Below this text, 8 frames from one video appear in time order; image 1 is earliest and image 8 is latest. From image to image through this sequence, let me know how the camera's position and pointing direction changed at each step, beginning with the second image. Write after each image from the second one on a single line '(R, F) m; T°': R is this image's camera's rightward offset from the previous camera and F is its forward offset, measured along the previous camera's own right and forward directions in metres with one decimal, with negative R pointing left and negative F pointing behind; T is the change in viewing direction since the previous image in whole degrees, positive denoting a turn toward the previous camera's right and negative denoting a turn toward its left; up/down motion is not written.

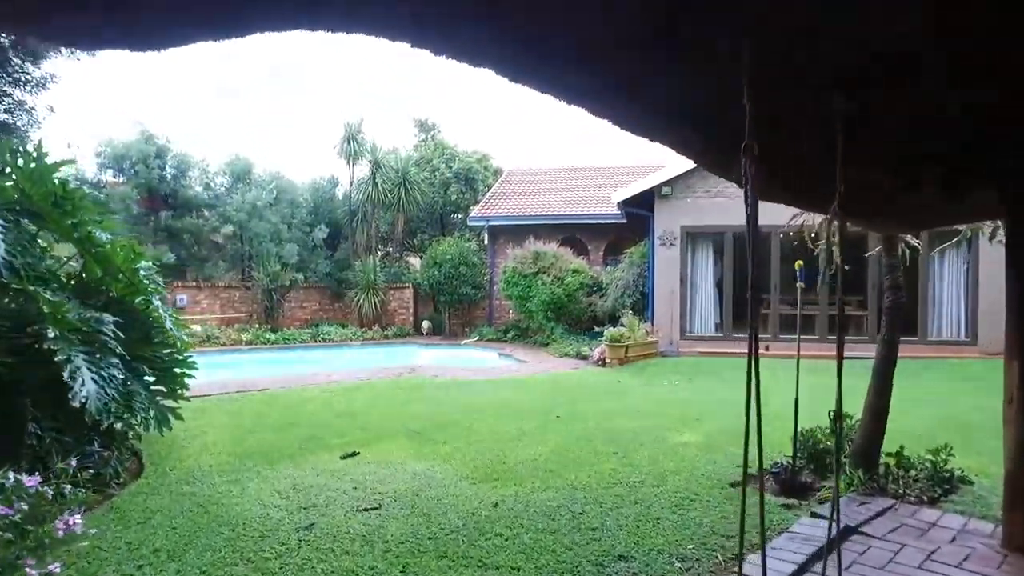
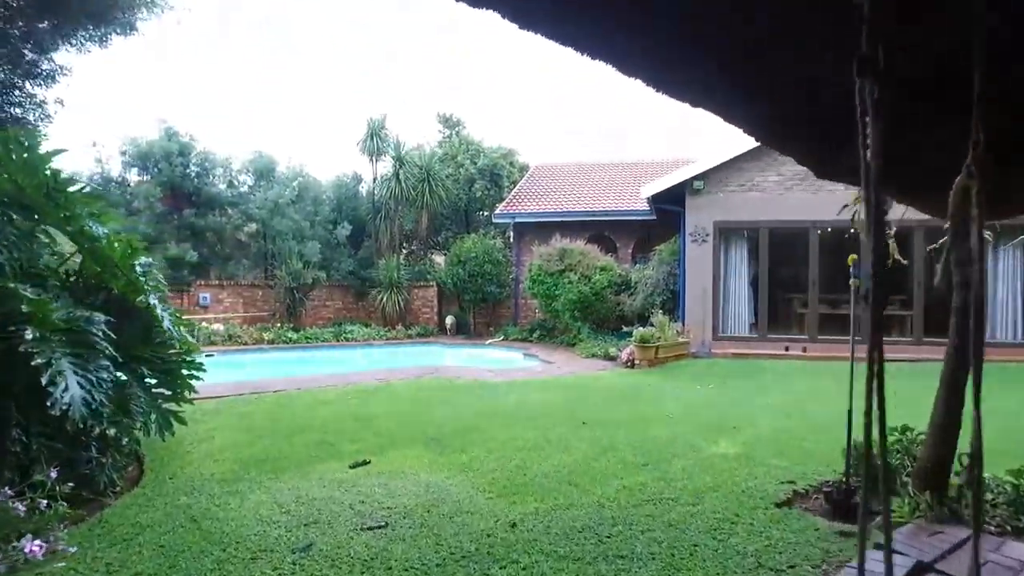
(0.0, +0.4) m; -2°
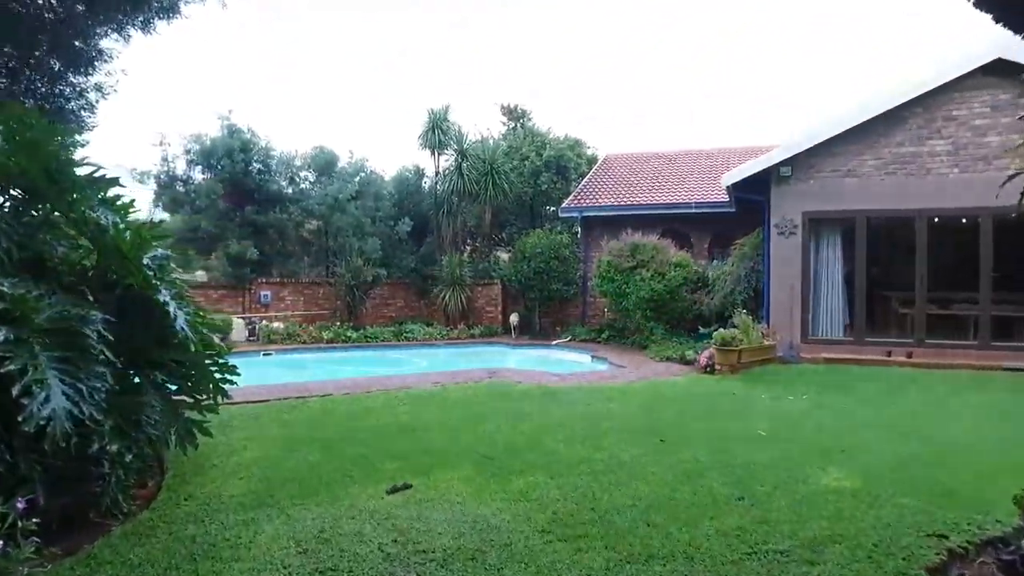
(0.0, +0.9) m; -5°
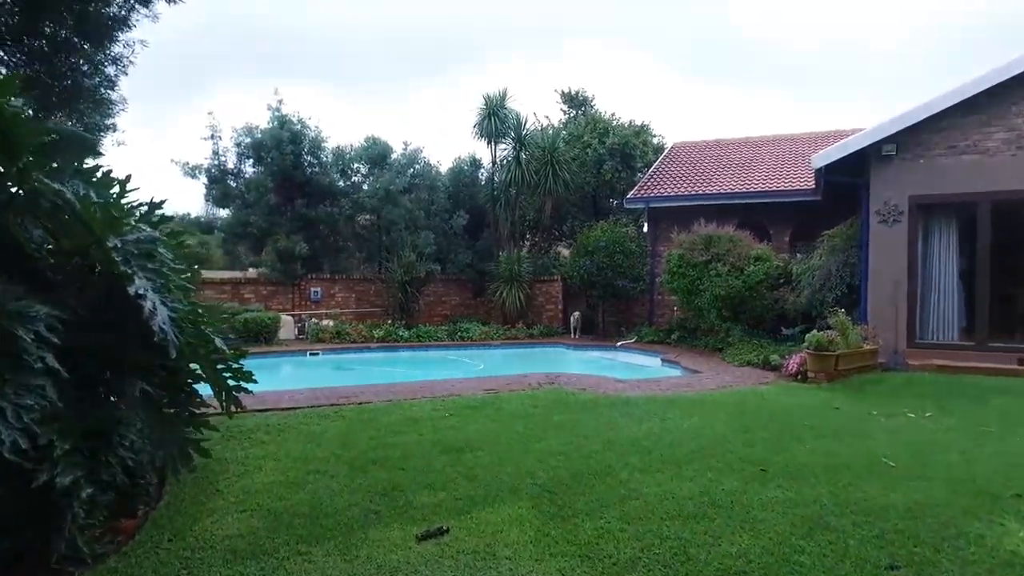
(0.0, +1.1) m; -5°
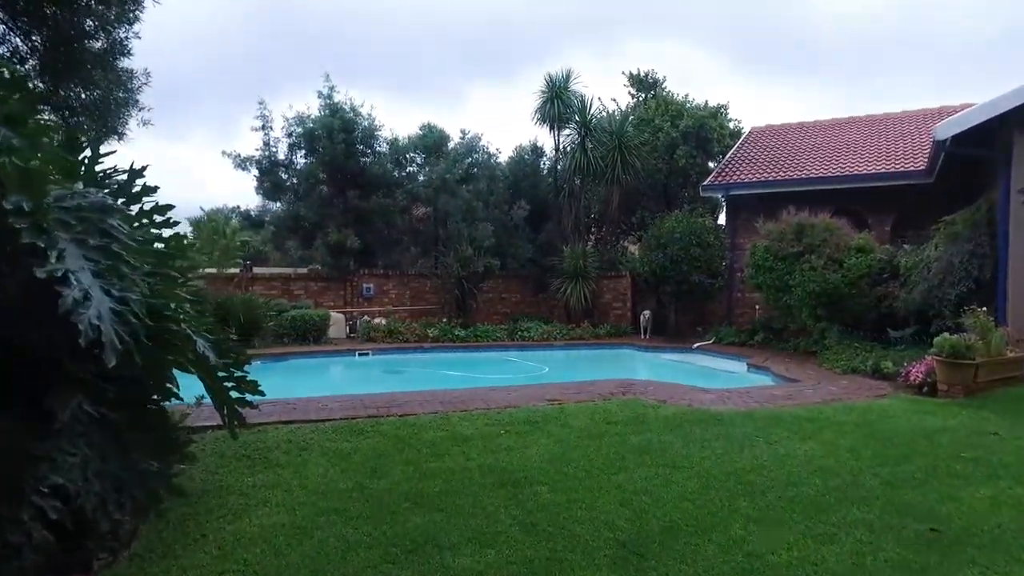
(-0.1, +1.2) m; -5°
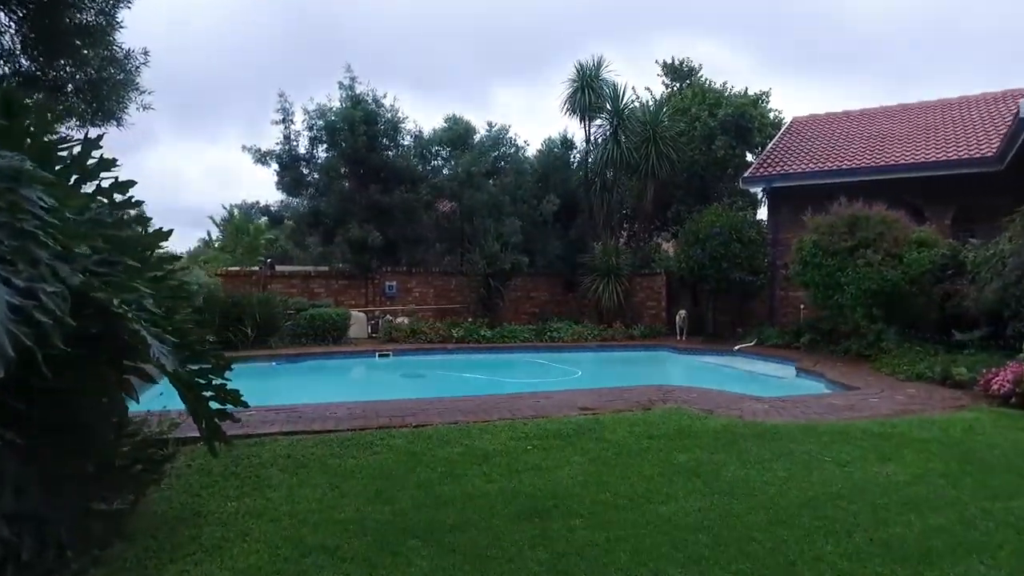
(0.0, +0.7) m; -2°
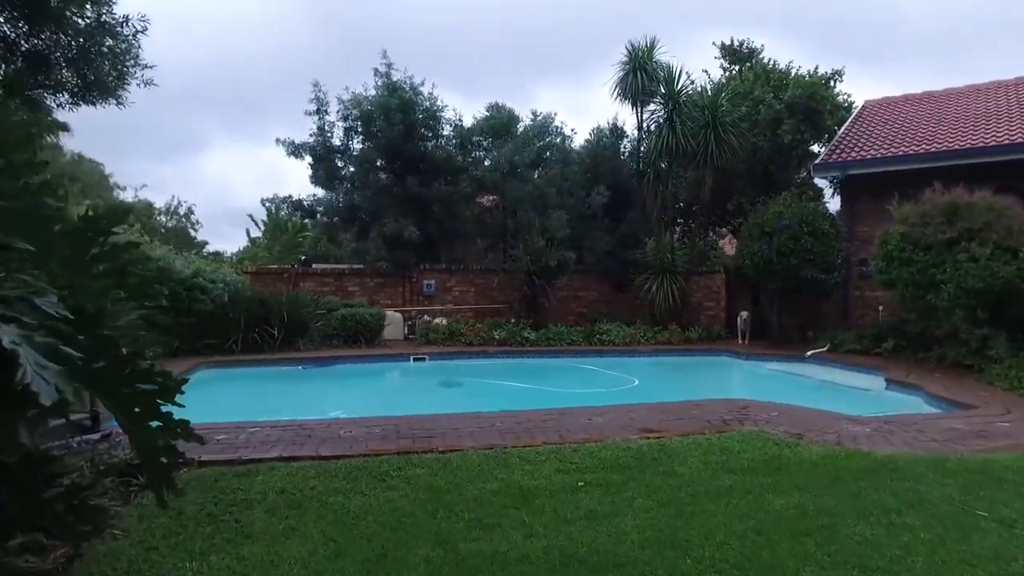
(0.0, +1.1) m; -4°
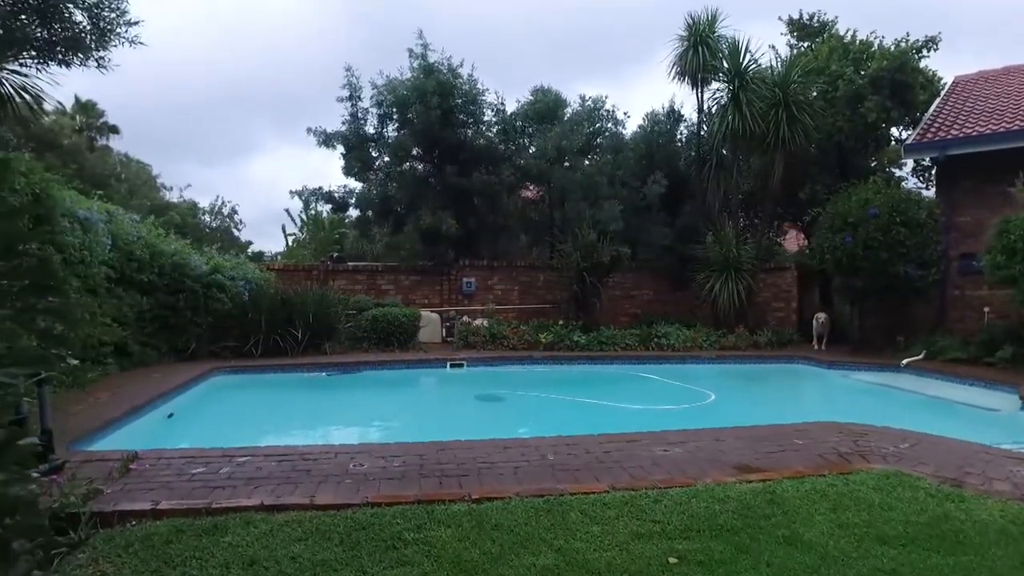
(-0.1, +1.3) m; -3°
